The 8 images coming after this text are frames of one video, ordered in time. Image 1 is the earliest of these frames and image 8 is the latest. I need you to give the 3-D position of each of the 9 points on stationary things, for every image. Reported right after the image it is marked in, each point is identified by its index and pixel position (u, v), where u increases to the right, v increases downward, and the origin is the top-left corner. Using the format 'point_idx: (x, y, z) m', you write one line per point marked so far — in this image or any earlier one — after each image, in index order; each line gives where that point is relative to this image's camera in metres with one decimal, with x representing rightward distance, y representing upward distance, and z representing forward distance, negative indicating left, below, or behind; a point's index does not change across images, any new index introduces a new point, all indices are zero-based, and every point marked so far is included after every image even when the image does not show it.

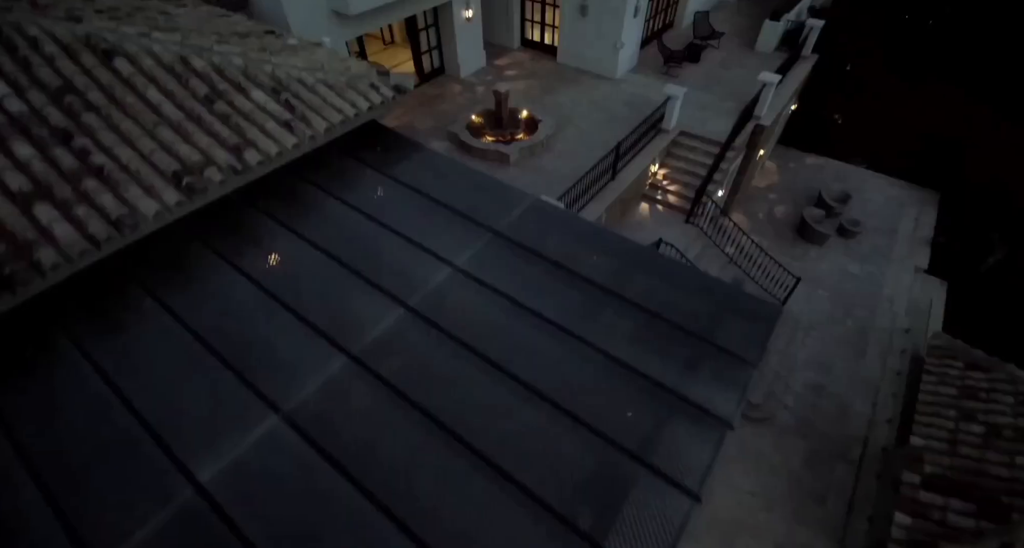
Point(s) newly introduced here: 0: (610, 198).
0: (+2.0, +1.5, +9.5) m
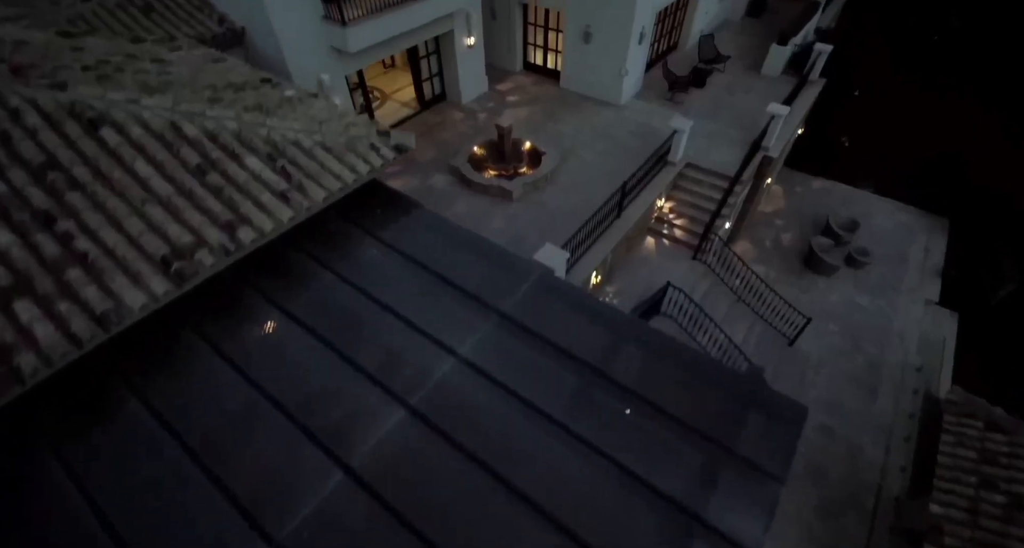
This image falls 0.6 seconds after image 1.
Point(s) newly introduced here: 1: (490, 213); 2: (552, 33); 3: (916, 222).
0: (+2.1, +0.7, +9.3) m
1: (-0.4, +1.3, +9.8) m
2: (+1.2, +7.0, +13.6) m
3: (+12.2, +1.6, +14.0) m
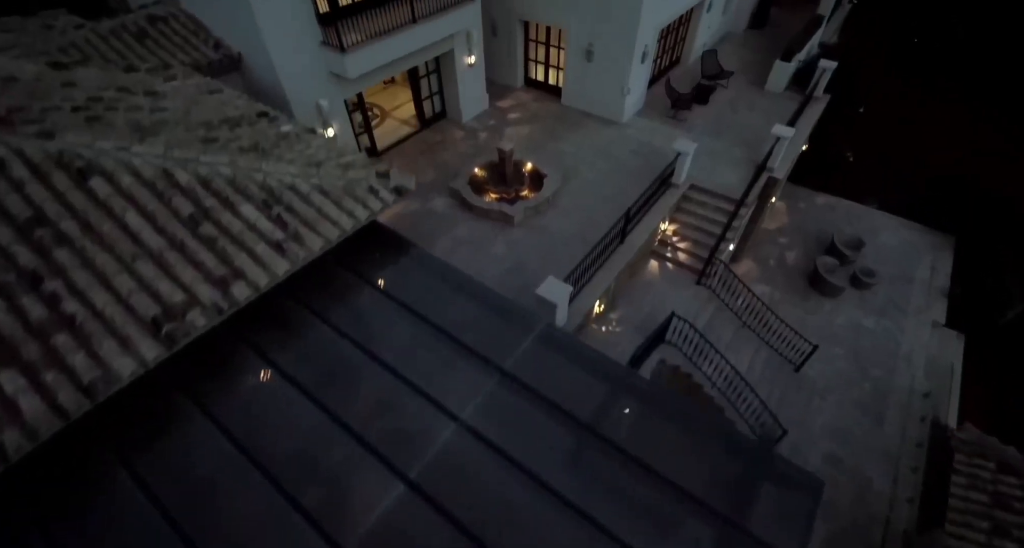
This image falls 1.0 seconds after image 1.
0: (+2.1, +0.1, +9.1) m
1: (-0.4, +0.7, +9.7) m
2: (+1.2, +6.4, +13.4) m
3: (+12.2, +1.1, +13.9) m
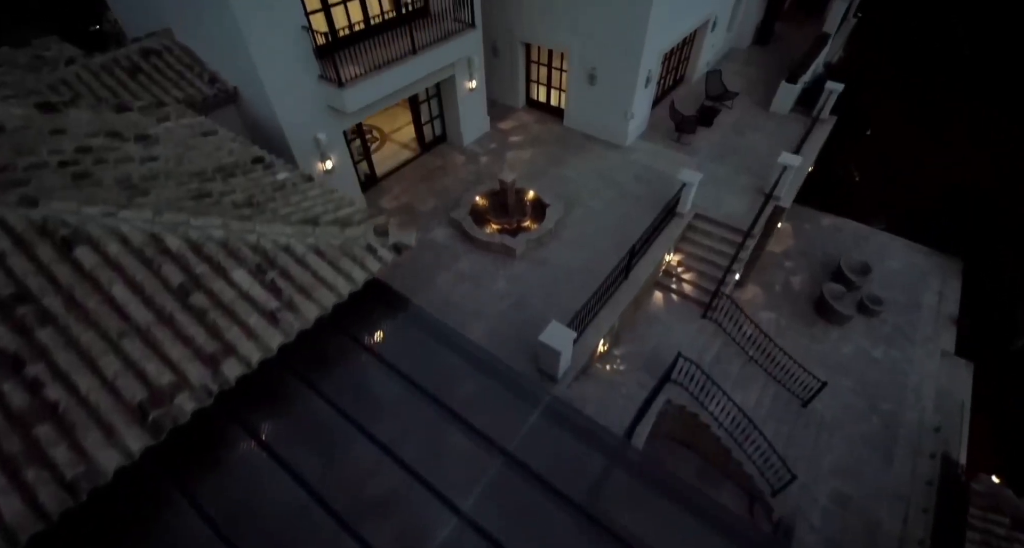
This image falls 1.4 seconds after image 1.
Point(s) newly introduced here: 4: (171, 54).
0: (+2.1, -0.6, +8.9) m
1: (-0.4, 0.0, +9.5) m
2: (+1.2, +5.7, +13.2) m
3: (+12.2, +0.3, +13.7) m
4: (-6.2, +4.0, +8.5) m
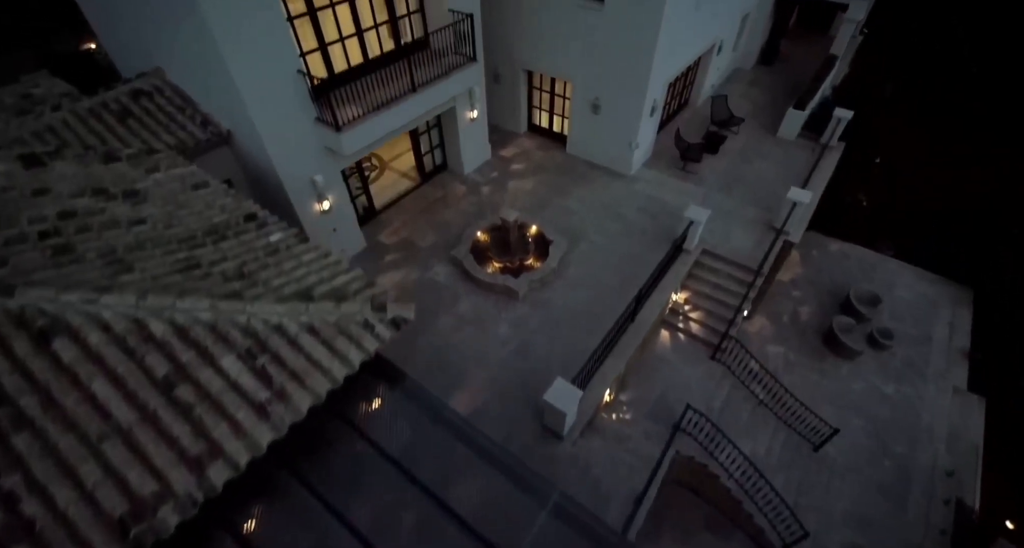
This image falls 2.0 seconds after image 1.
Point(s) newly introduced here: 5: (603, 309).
0: (+2.2, -1.4, +8.7) m
1: (-0.3, -0.9, +9.2) m
2: (+1.3, +4.9, +12.9) m
3: (+12.3, -0.5, +13.4) m
4: (-6.1, +3.1, +8.2) m
5: (+1.8, -0.7, +9.3) m
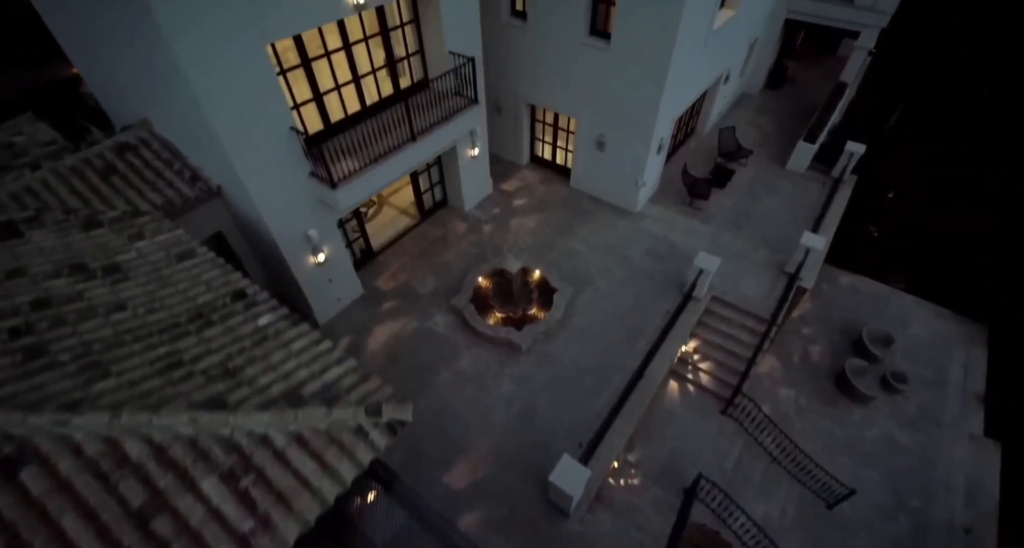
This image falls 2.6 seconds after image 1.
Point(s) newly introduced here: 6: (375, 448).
0: (+2.2, -2.5, +8.3) m
1: (-0.3, -1.9, +8.8) m
2: (+1.3, +3.8, +12.5) m
3: (+12.3, -1.5, +13.0) m
4: (-6.1, +2.1, +7.8) m
5: (+1.9, -1.7, +9.0) m
6: (-1.4, -1.8, +4.7) m
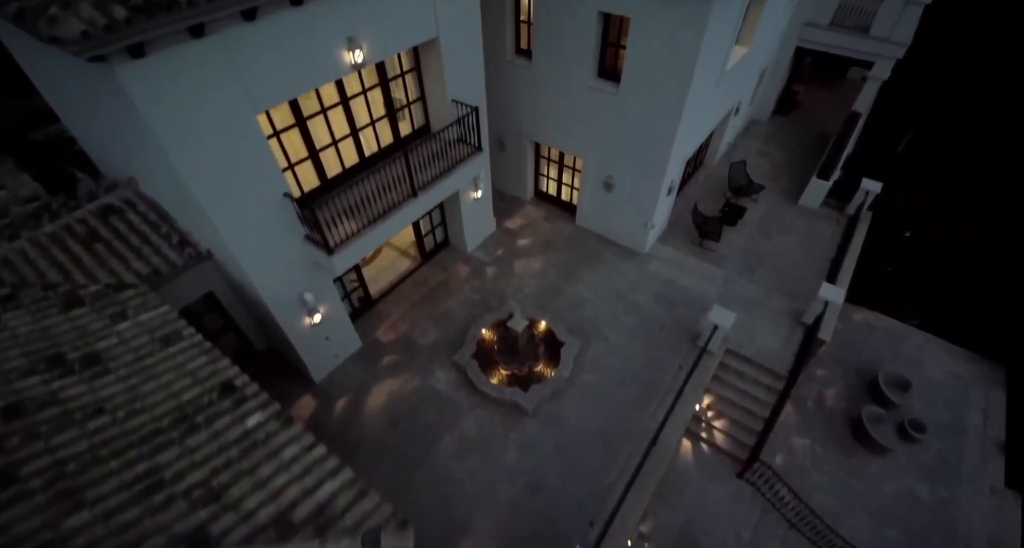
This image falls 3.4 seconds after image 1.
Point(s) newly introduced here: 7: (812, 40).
0: (+2.3, -3.5, +7.9) m
1: (-0.2, -3.0, +8.4) m
2: (+1.4, +2.8, +12.1) m
3: (+12.5, -2.6, +12.6) m
4: (-6.0, +1.0, +7.4) m
5: (+2.0, -2.8, +8.6) m
6: (-1.3, -2.9, +4.3) m
7: (+9.0, +7.0, +14.0) m
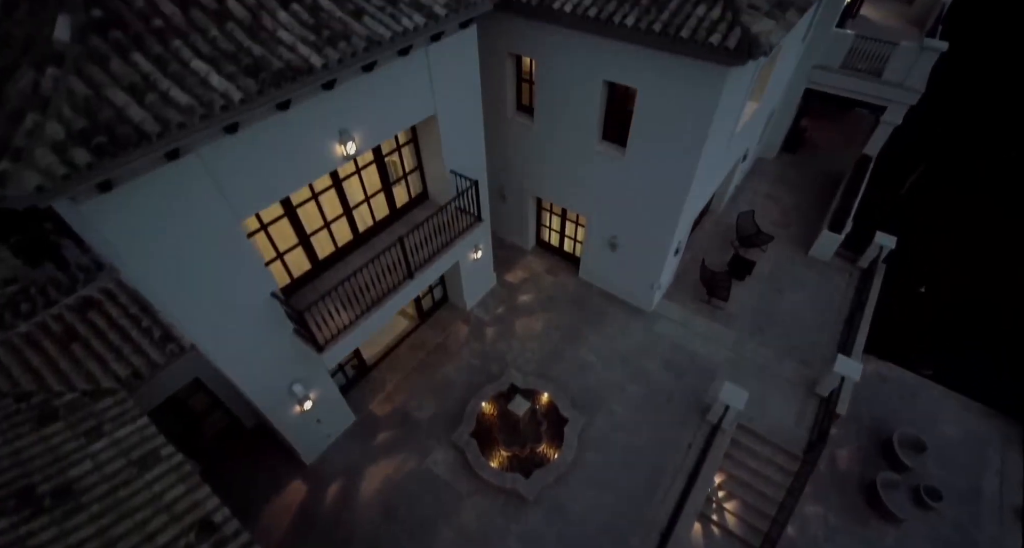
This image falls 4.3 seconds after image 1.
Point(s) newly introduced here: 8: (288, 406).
0: (+2.4, -5.0, +7.5) m
1: (-0.1, -4.4, +8.0) m
2: (+1.5, +1.3, +11.7) m
3: (+12.5, -4.0, +12.2) m
4: (-5.9, -0.4, +7.0) m
5: (+2.0, -4.3, +8.2) m
6: (-1.2, -4.3, +3.9) m
7: (+9.0, +5.6, +13.6) m
8: (-3.7, -2.1, +7.7) m
